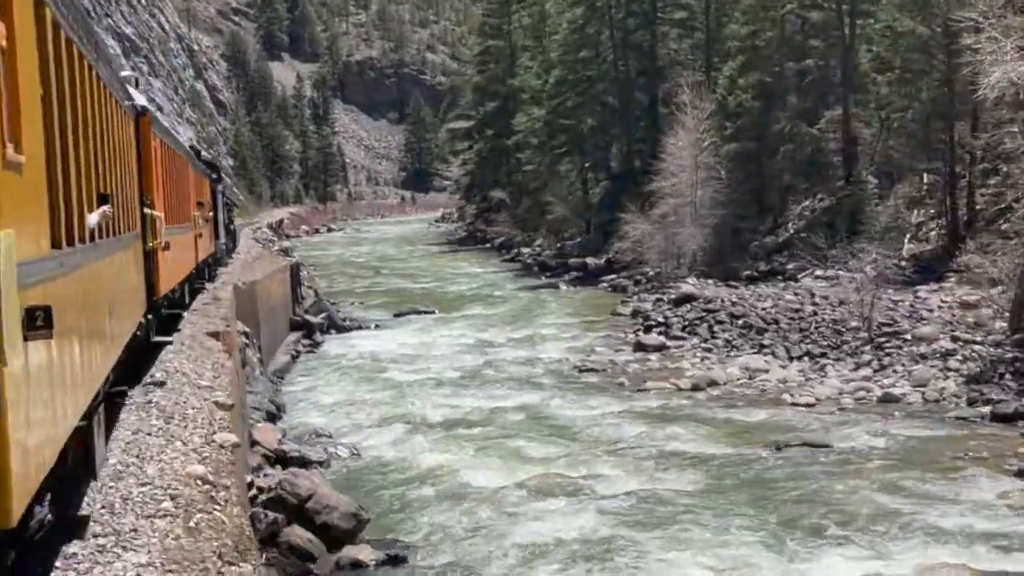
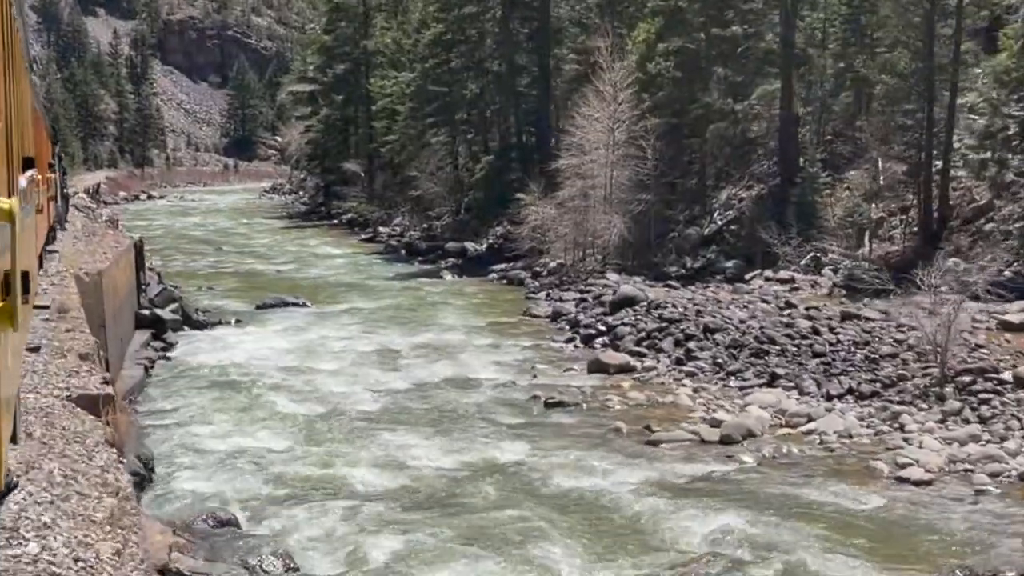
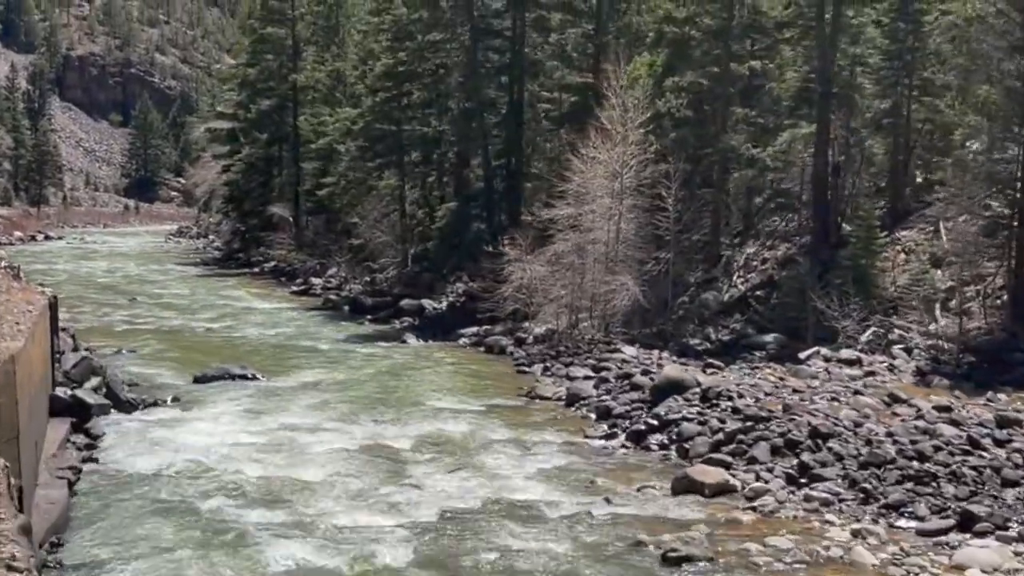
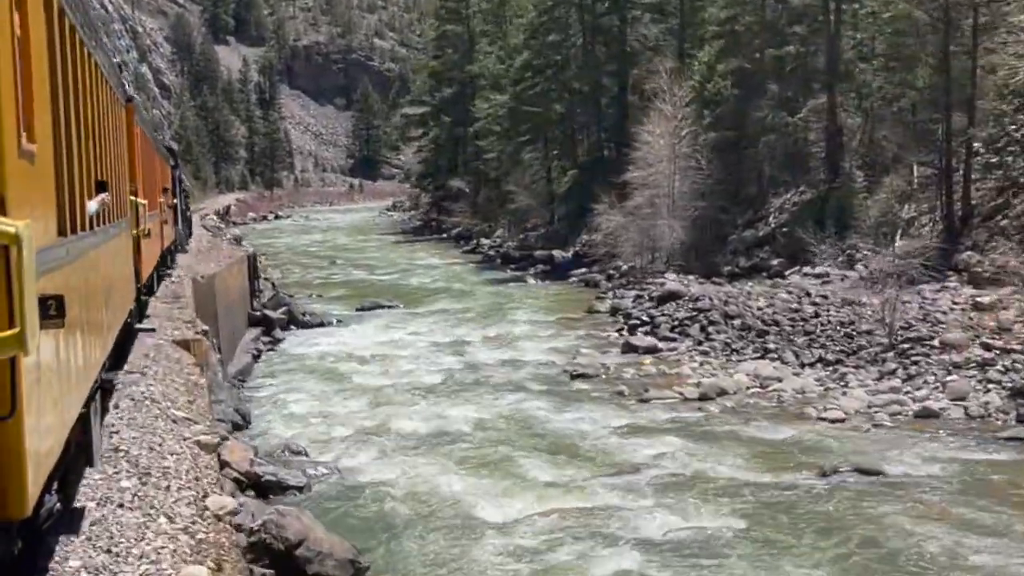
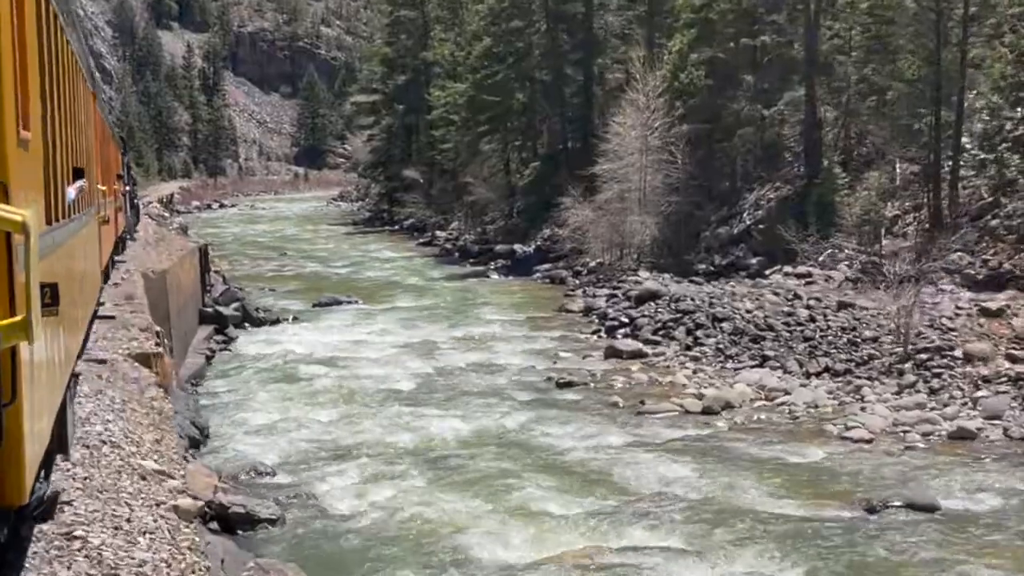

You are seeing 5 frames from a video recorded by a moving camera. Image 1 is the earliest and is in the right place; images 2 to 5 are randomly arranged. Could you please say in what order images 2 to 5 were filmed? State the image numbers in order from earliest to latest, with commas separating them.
4, 5, 2, 3
